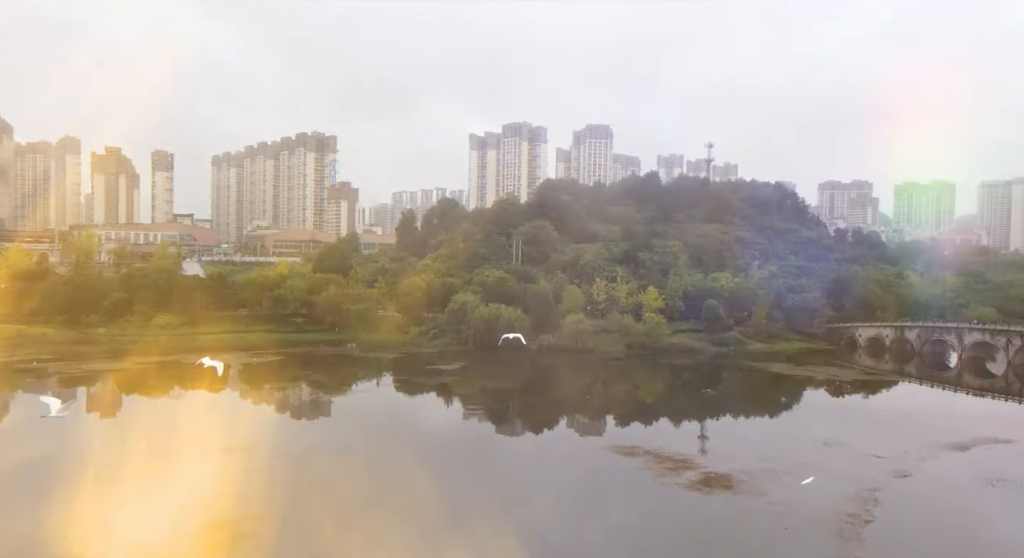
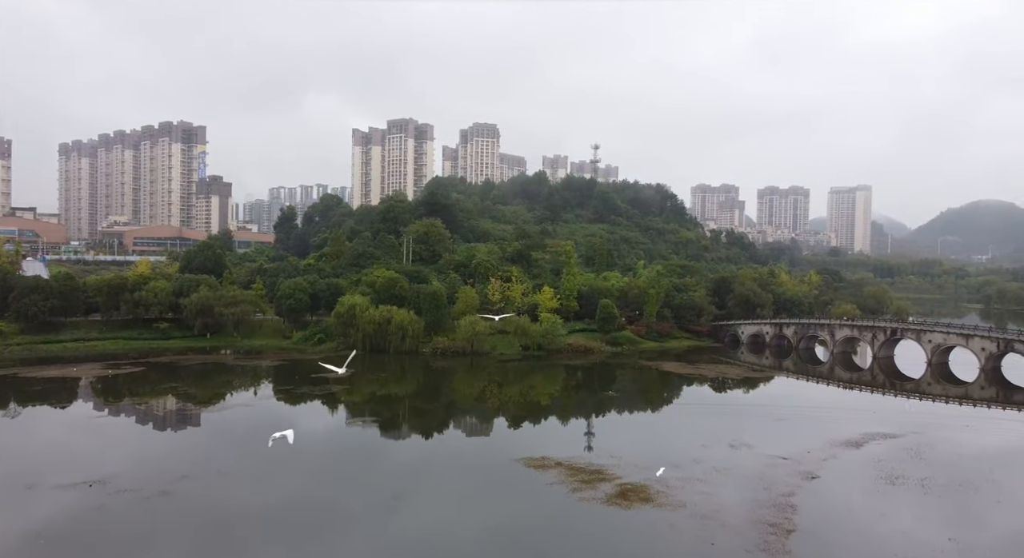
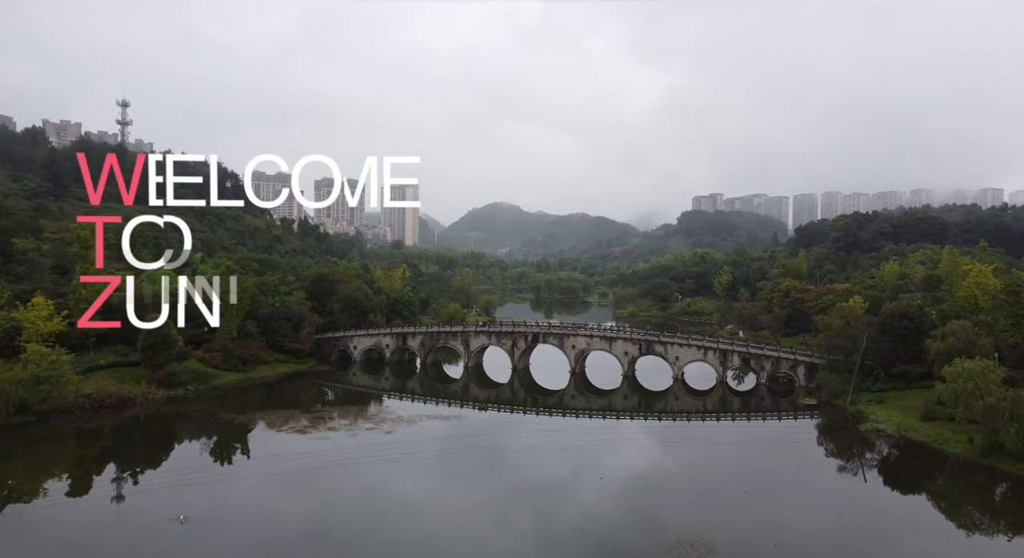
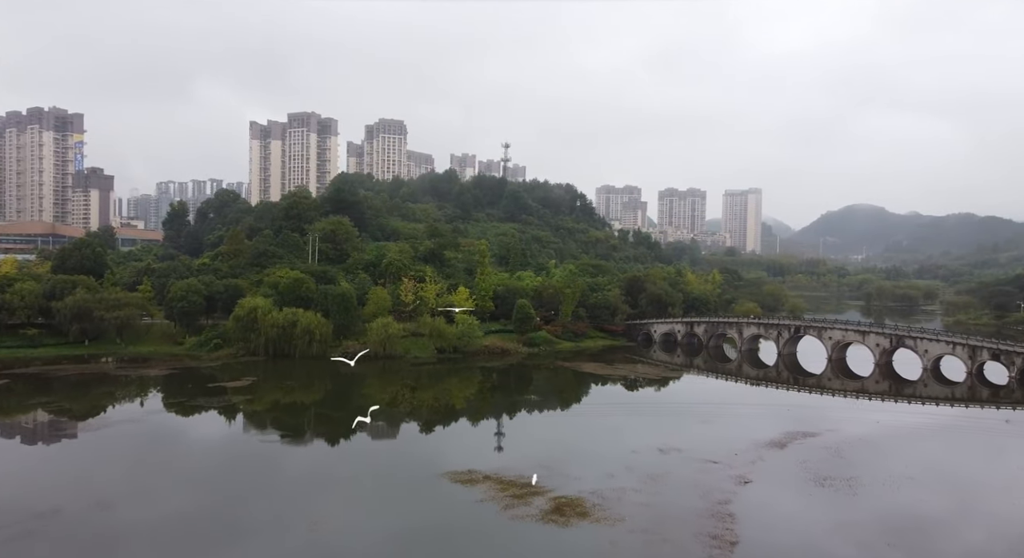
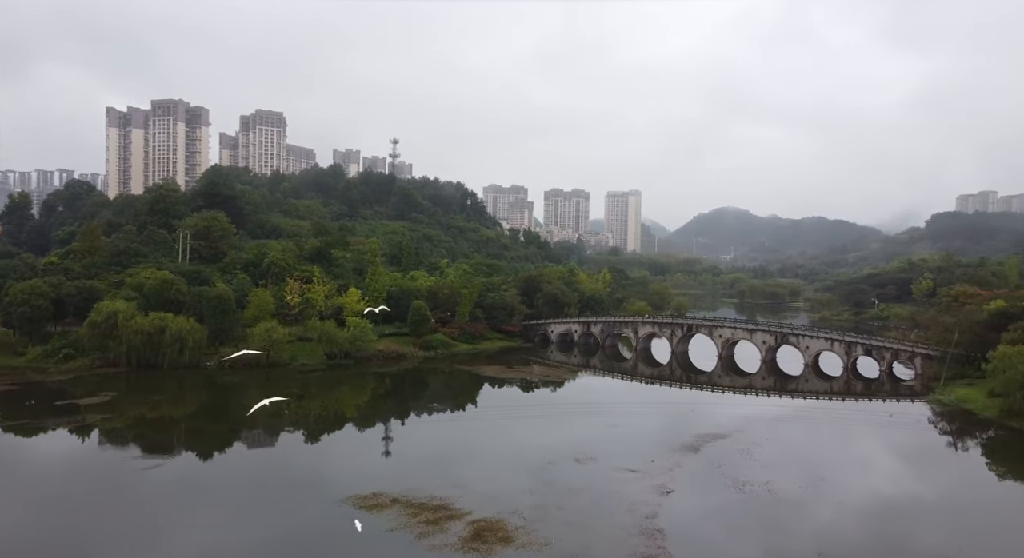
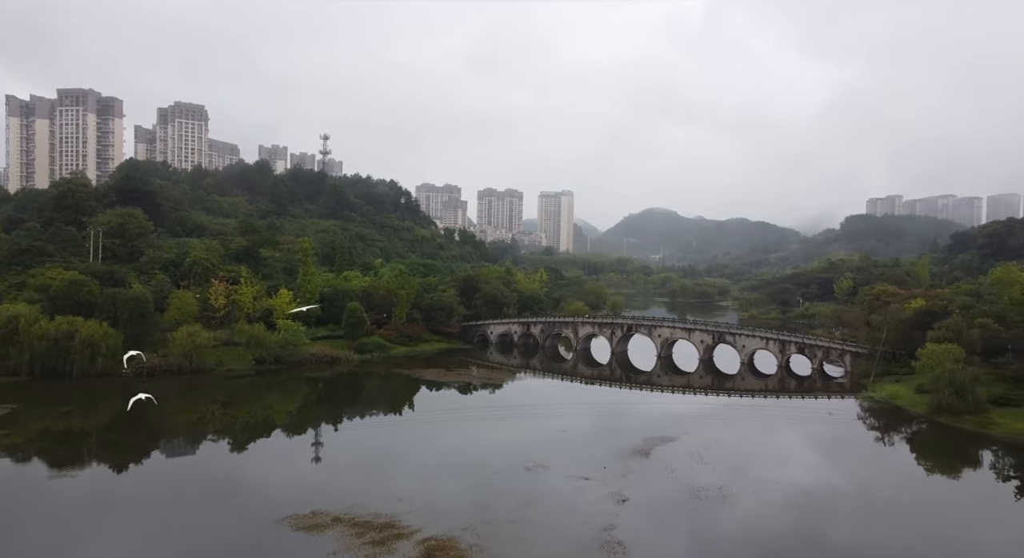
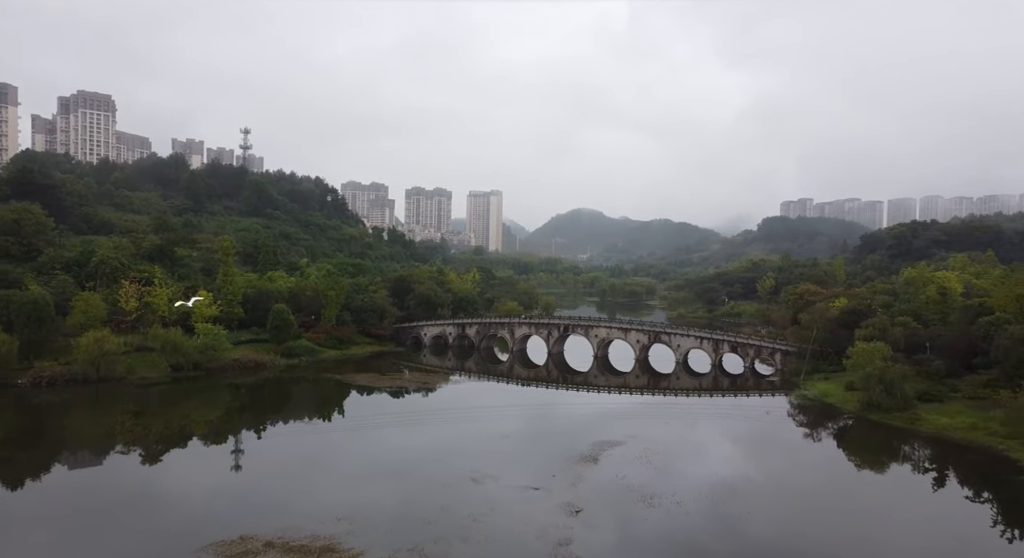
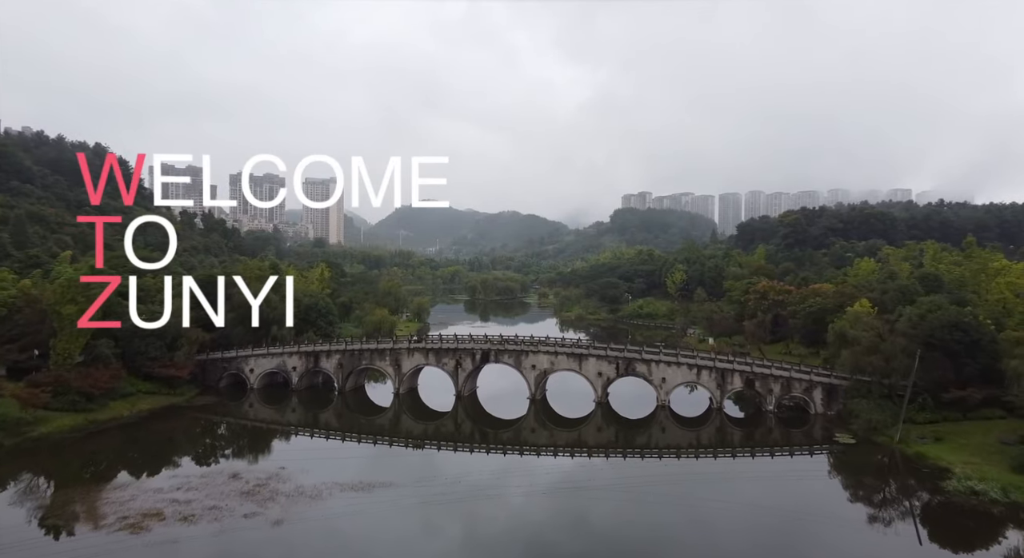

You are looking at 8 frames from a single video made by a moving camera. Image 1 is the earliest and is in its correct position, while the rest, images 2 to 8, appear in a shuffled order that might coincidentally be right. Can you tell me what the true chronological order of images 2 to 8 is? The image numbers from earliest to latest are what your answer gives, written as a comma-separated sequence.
2, 4, 5, 6, 7, 3, 8
